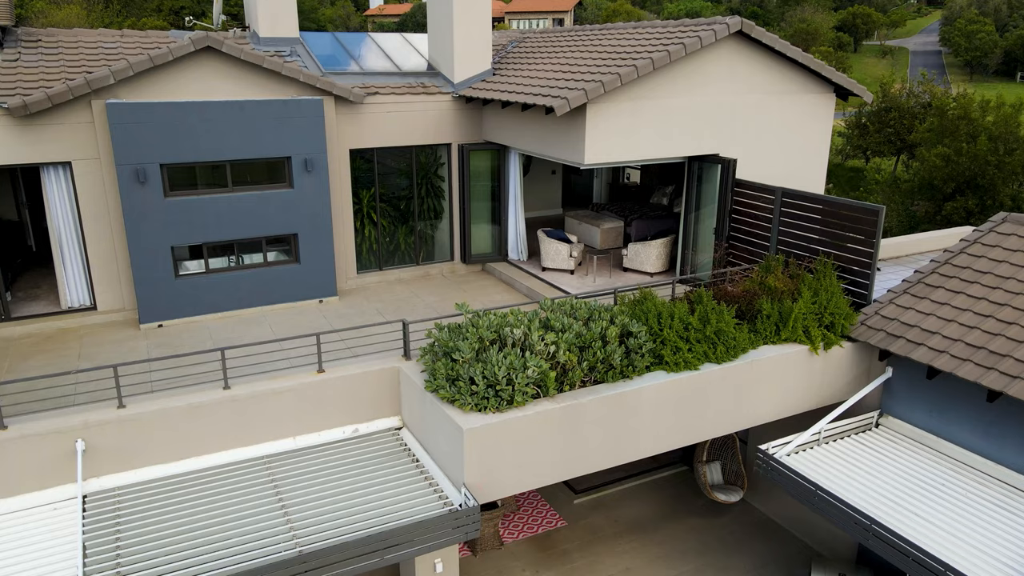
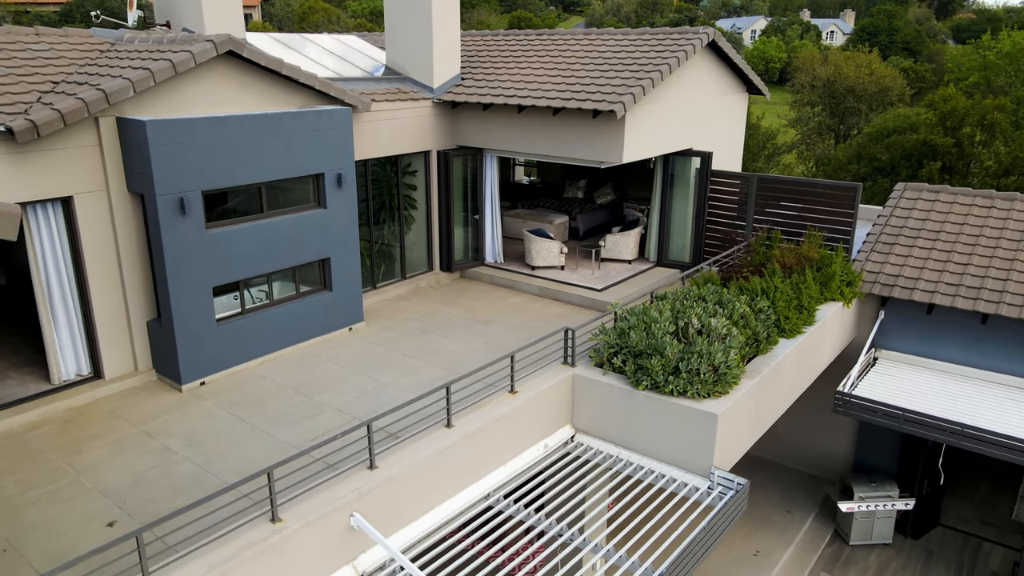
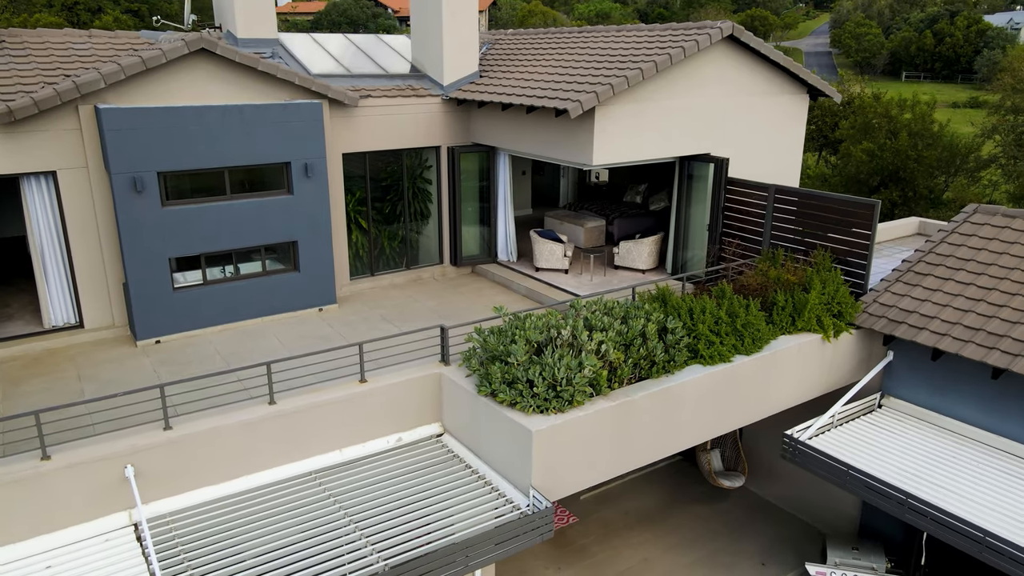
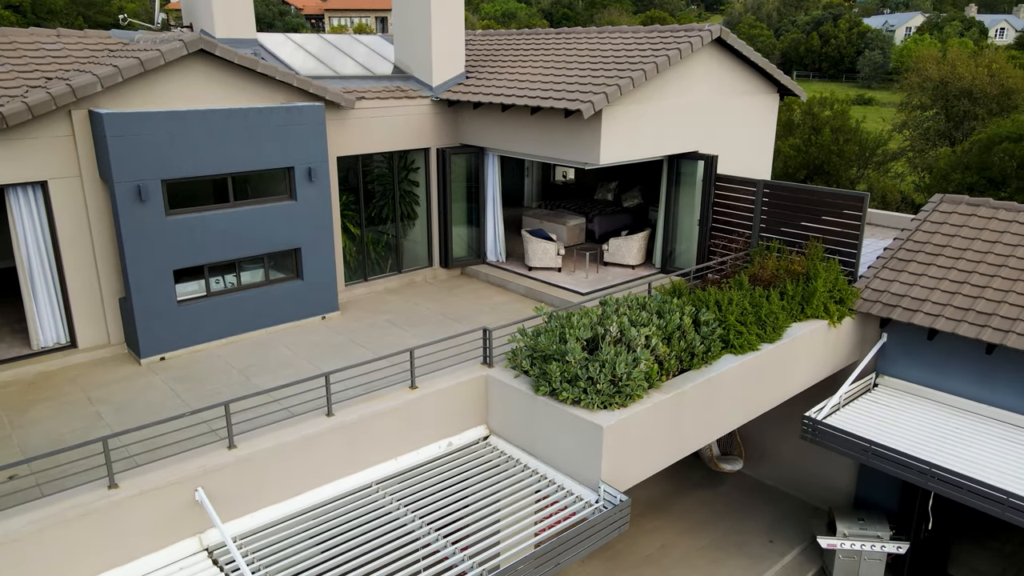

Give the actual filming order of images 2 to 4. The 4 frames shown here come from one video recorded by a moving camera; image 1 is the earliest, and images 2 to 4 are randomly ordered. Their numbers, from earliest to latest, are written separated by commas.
3, 4, 2
